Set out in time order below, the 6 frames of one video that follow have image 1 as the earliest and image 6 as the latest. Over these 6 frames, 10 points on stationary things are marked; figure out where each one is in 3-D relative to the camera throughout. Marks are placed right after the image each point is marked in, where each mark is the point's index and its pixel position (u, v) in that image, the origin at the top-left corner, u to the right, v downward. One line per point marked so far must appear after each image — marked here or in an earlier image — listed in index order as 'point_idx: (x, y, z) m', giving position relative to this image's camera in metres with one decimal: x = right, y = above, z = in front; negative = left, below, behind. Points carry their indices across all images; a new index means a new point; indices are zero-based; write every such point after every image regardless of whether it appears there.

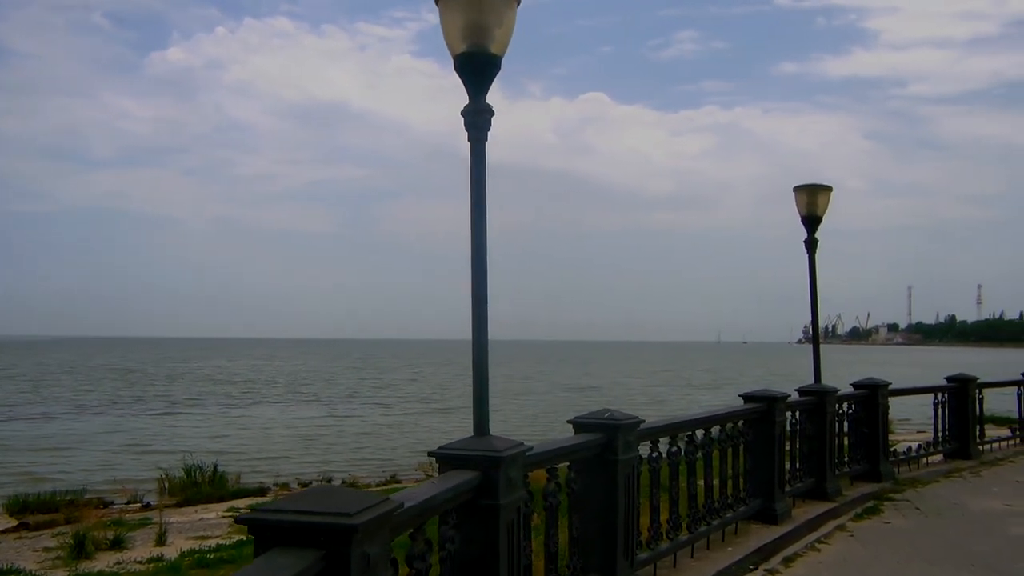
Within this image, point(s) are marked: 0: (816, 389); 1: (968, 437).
0: (+2.5, -0.8, +8.0) m
1: (+5.0, -1.6, +10.5) m
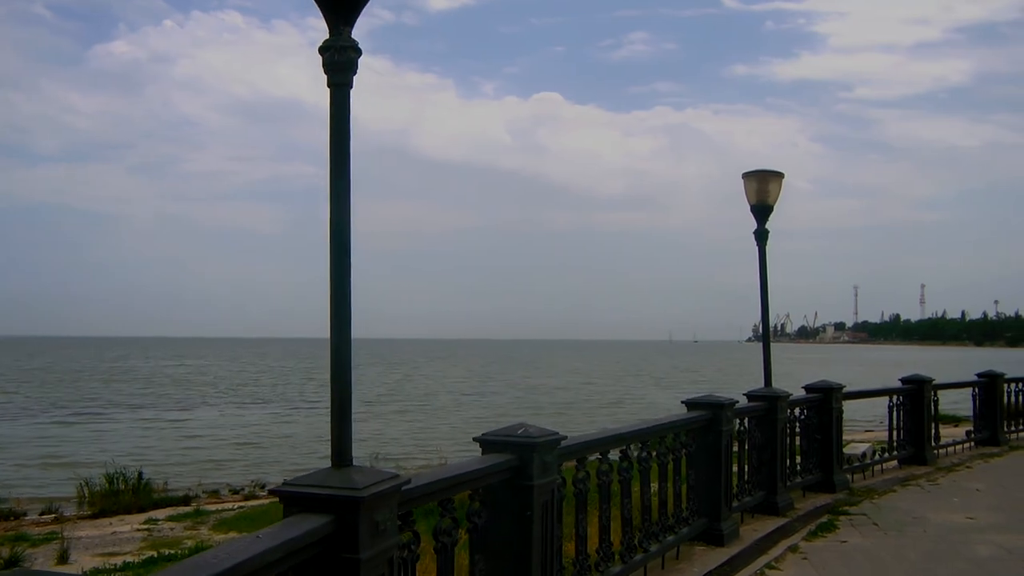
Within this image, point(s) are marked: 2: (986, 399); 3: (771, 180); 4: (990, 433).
0: (+1.9, -0.8, +7.3) m
1: (+4.3, -1.6, +10.0) m
2: (+6.0, -1.4, +12.0) m
3: (+3.1, +1.3, +11.4) m
4: (+6.0, -1.8, +12.0) m
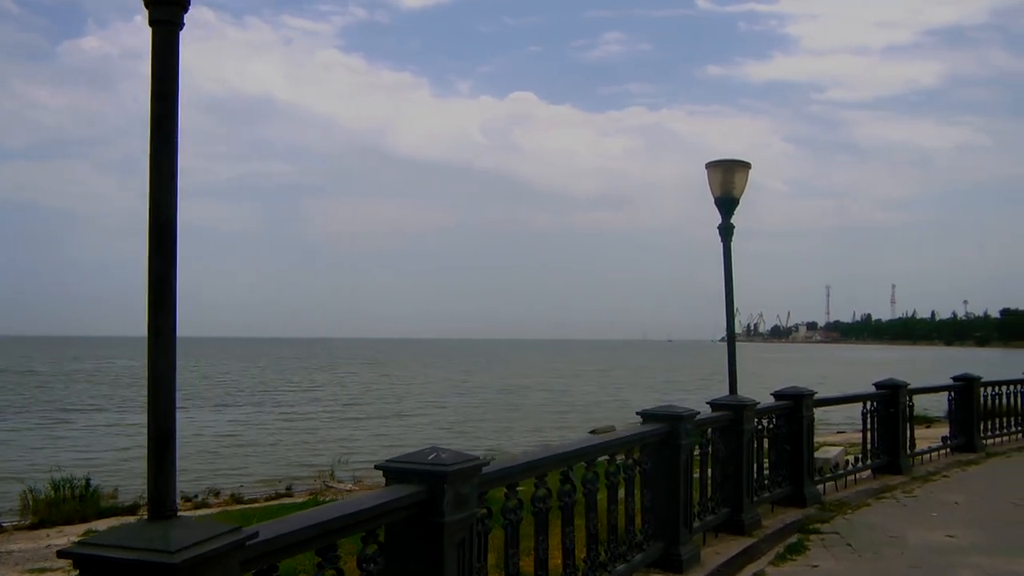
0: (+1.5, -0.8, +6.7) m
1: (+3.8, -1.6, +9.5) m
2: (+5.4, -1.4, +11.6) m
3: (+2.6, +1.3, +10.9) m
4: (+5.5, -1.8, +11.5) m
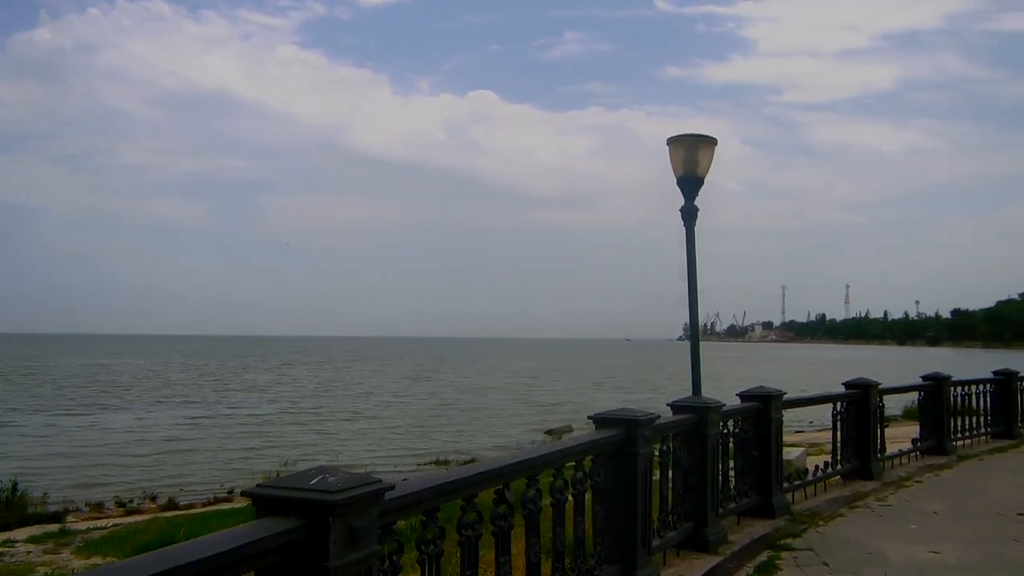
0: (+1.2, -0.7, +6.1) m
1: (+3.3, -1.5, +8.9) m
2: (+4.9, -1.3, +11.1) m
3: (+2.0, +1.4, +10.2) m
4: (+4.9, -1.7, +11.0) m
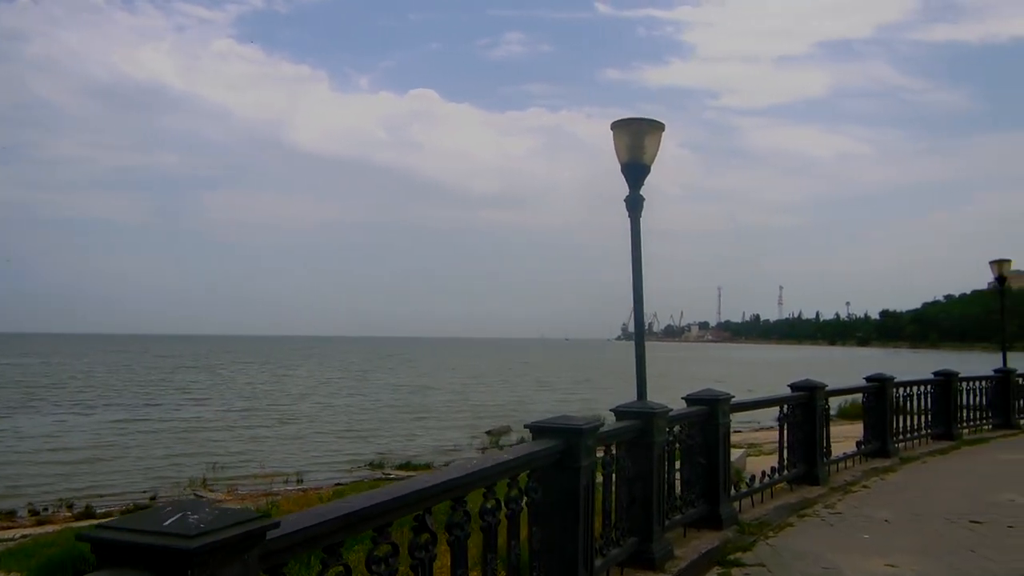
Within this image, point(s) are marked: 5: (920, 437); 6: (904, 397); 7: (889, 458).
0: (+0.7, -0.7, +5.6) m
1: (+2.7, -1.5, +8.6) m
2: (+4.1, -1.3, +10.9) m
3: (+1.3, +1.4, +9.9) m
4: (+4.1, -1.7, +10.8) m
5: (+5.2, -1.9, +12.2) m
6: (+4.9, -1.4, +11.9) m
7: (+4.2, -1.9, +10.7) m
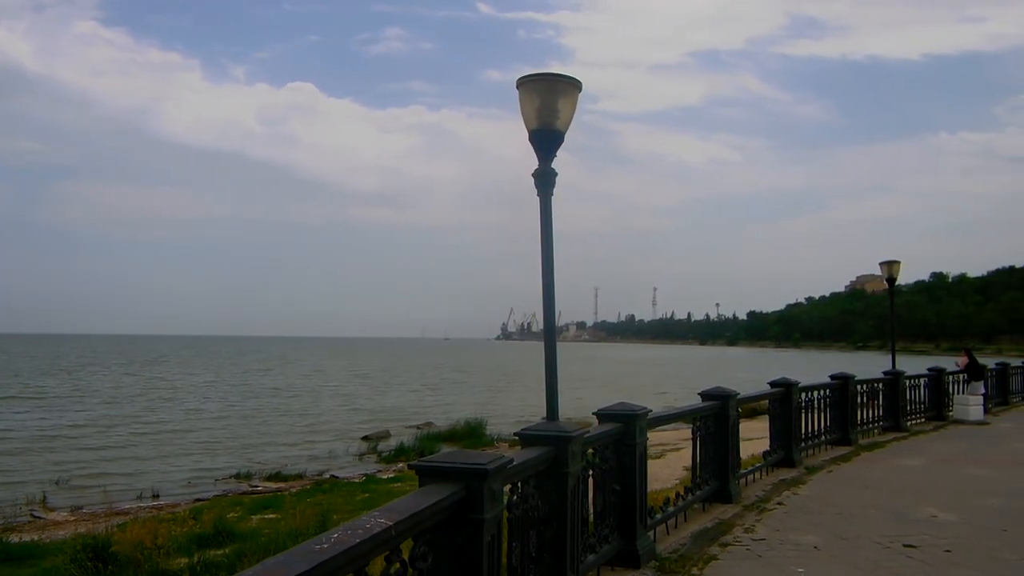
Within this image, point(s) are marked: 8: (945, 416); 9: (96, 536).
0: (+0.2, -0.7, +4.6) m
1: (+1.8, -1.5, +7.8) m
2: (+2.9, -1.3, +10.2) m
3: (+0.3, +1.4, +8.9) m
4: (+2.9, -1.7, +10.2) m
5: (+3.8, -1.9, +11.7) m
6: (+3.5, -1.3, +11.3) m
7: (+3.0, -1.9, +10.1) m
8: (+8.4, -2.5, +18.6) m
9: (-5.7, -3.4, +13.3) m
